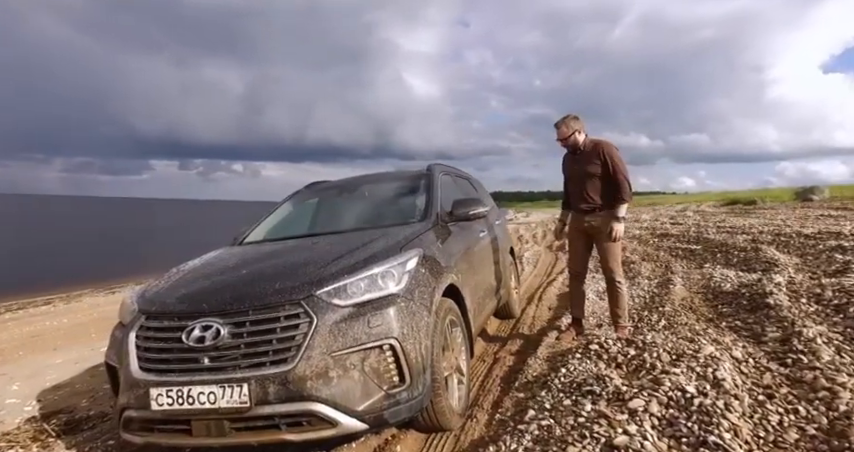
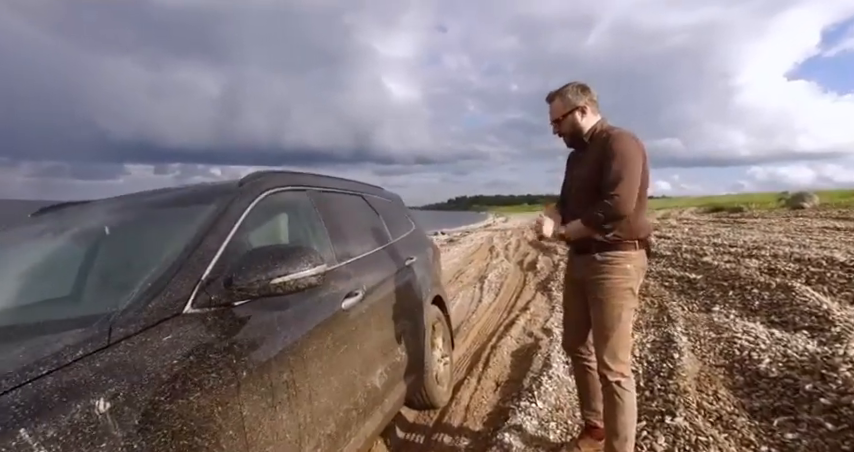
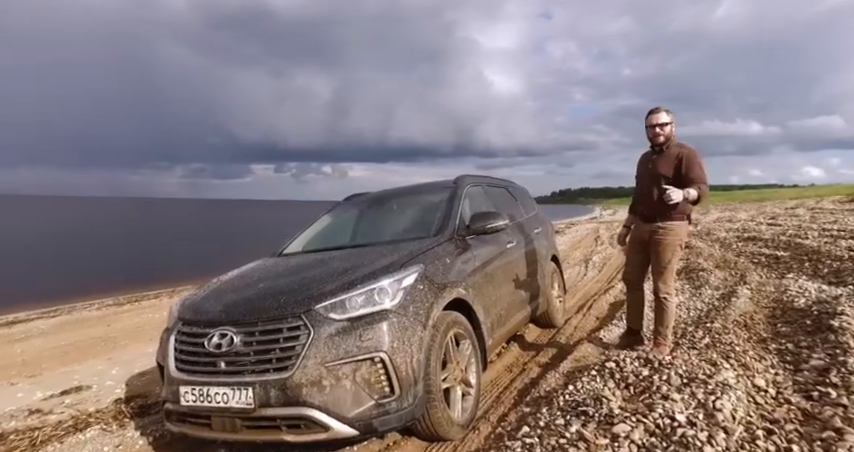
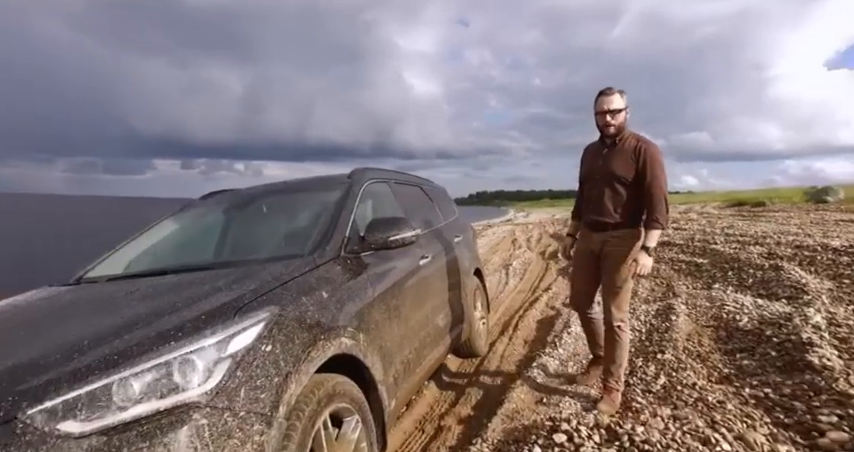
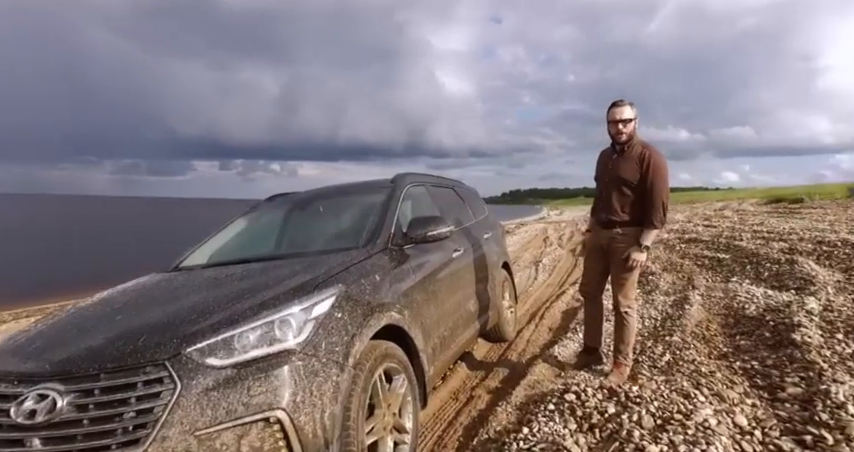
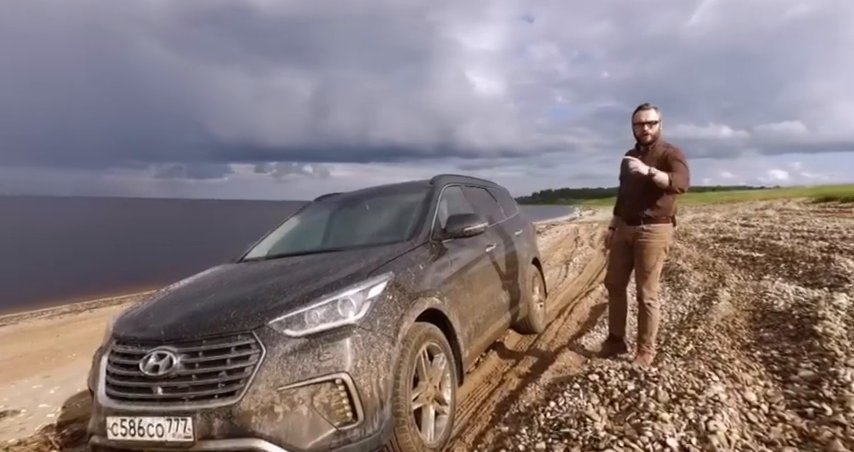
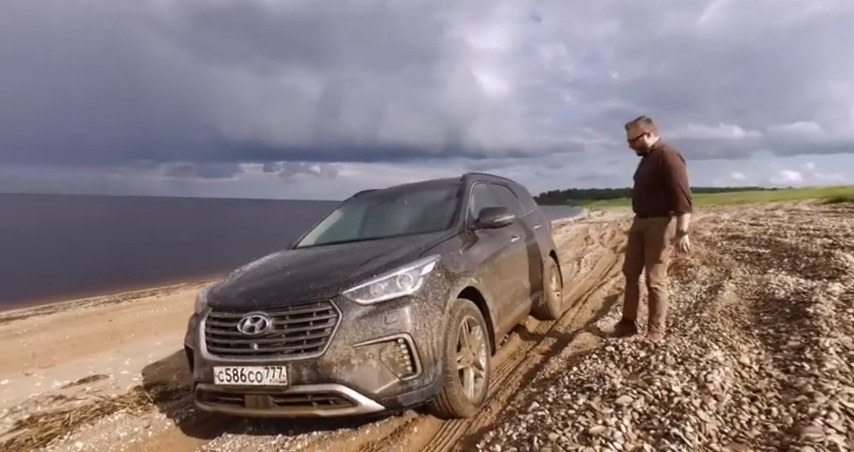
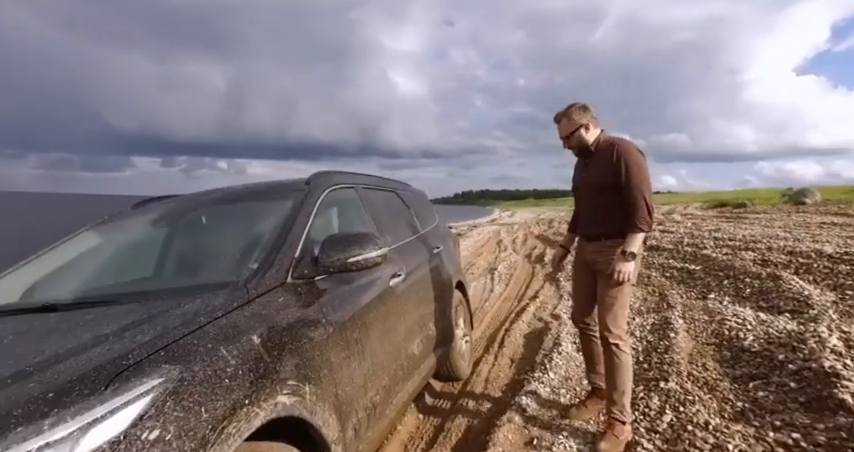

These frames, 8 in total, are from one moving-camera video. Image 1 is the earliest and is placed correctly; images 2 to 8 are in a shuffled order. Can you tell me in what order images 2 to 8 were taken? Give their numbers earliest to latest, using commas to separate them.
7, 3, 6, 5, 4, 8, 2
